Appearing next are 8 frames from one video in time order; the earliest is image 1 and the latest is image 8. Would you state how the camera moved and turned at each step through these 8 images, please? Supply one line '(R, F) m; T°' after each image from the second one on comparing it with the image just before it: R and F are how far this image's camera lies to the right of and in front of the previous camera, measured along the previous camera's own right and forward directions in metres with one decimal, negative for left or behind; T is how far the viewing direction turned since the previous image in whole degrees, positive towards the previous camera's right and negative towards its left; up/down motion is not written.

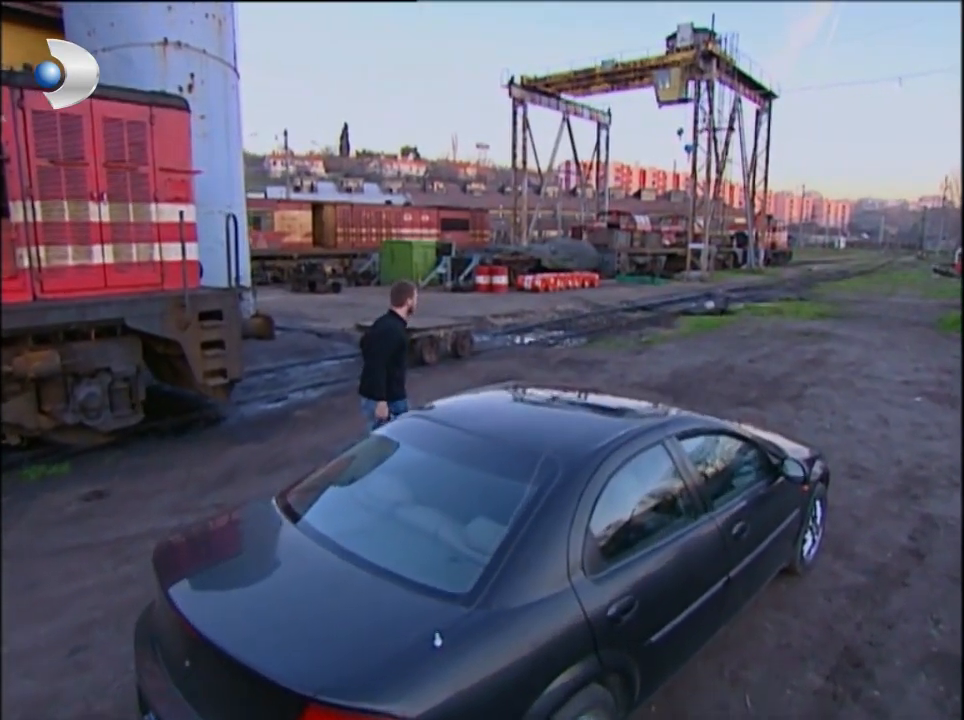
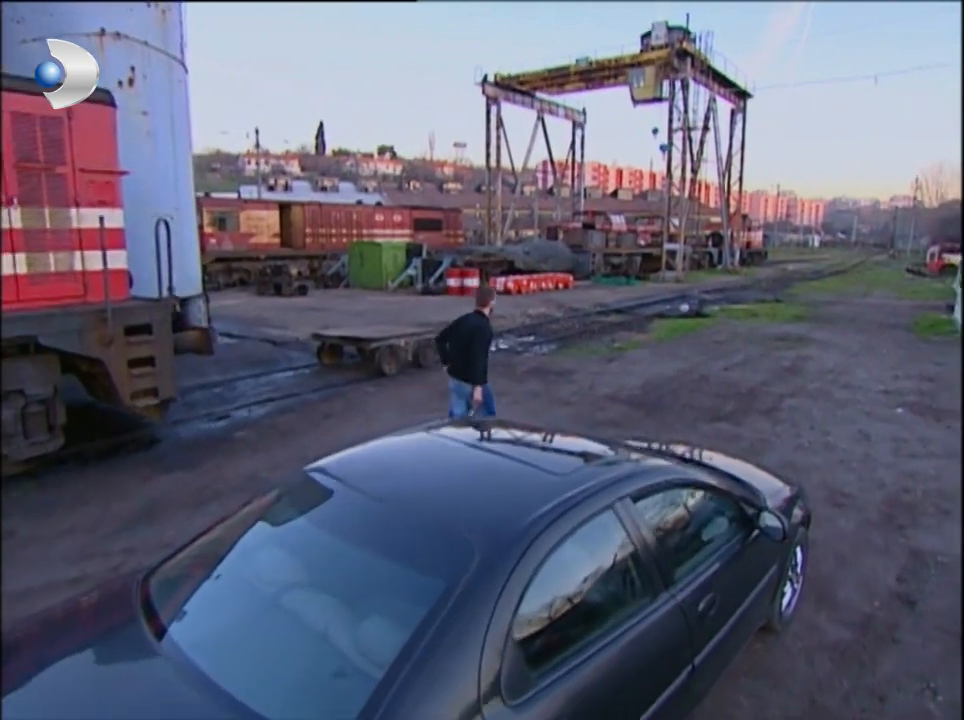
(+0.2, +0.6) m; +2°
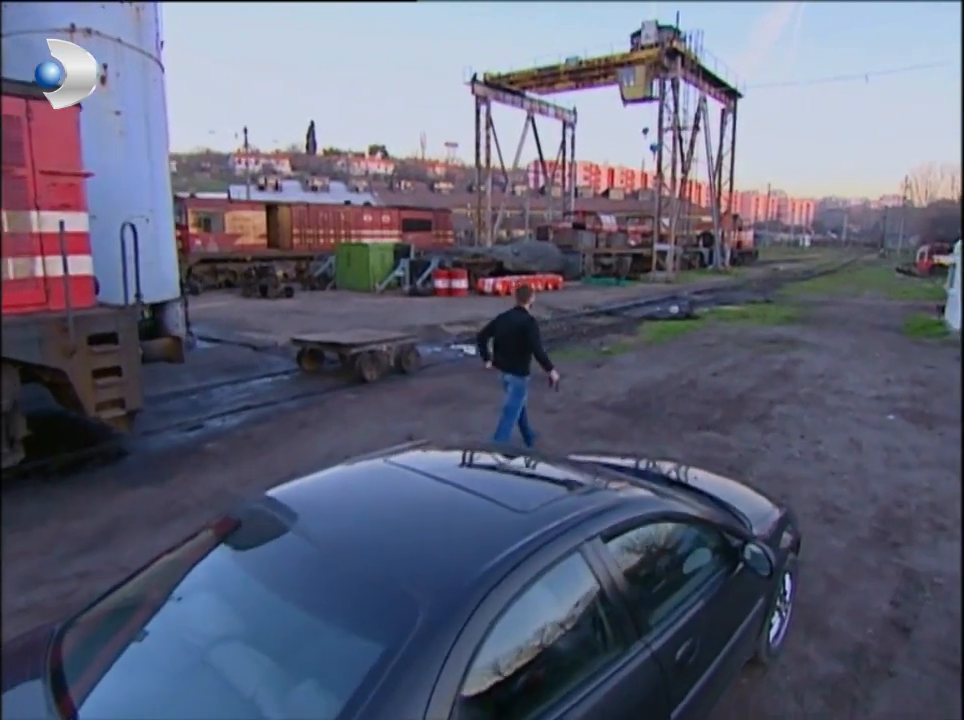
(+0.1, +0.2) m; +1°
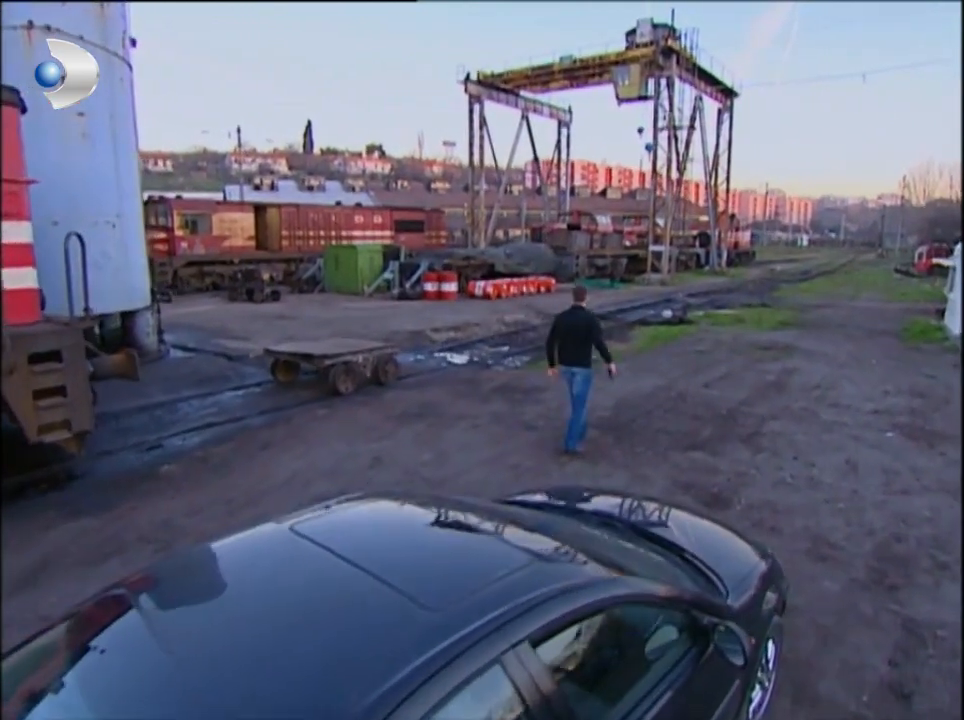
(+0.2, +0.4) m; 0°
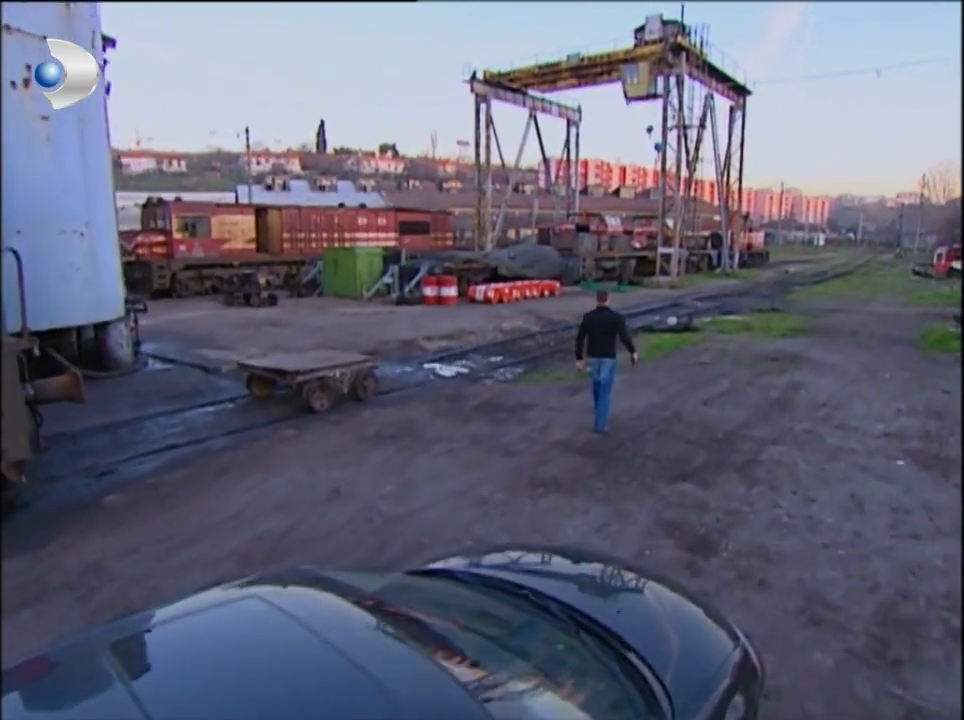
(+0.4, +0.6) m; -1°
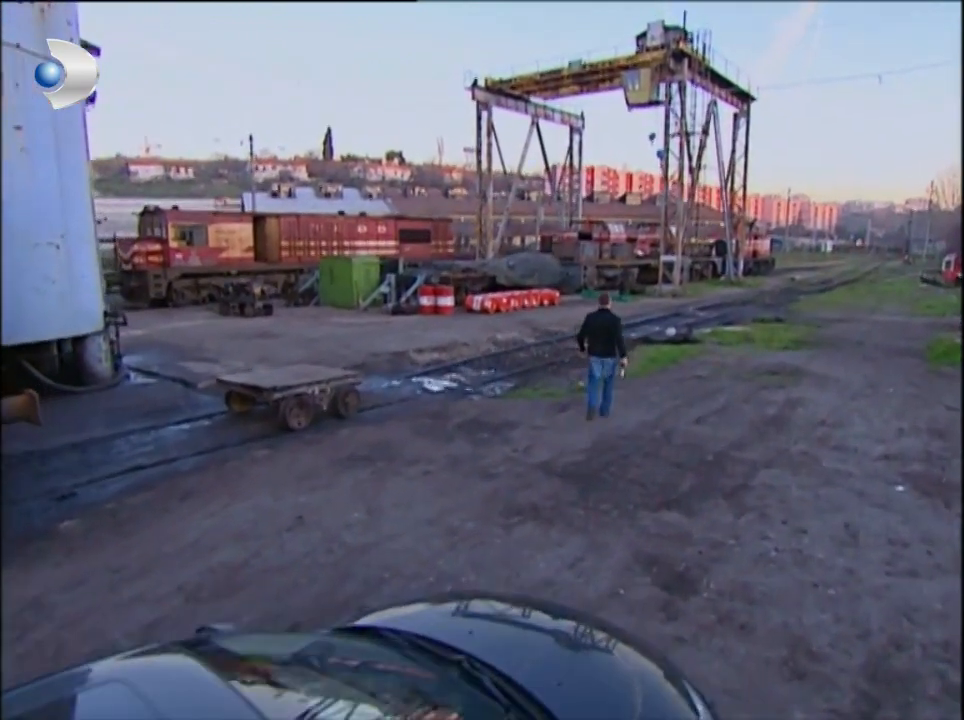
(+0.3, +0.3) m; -1°
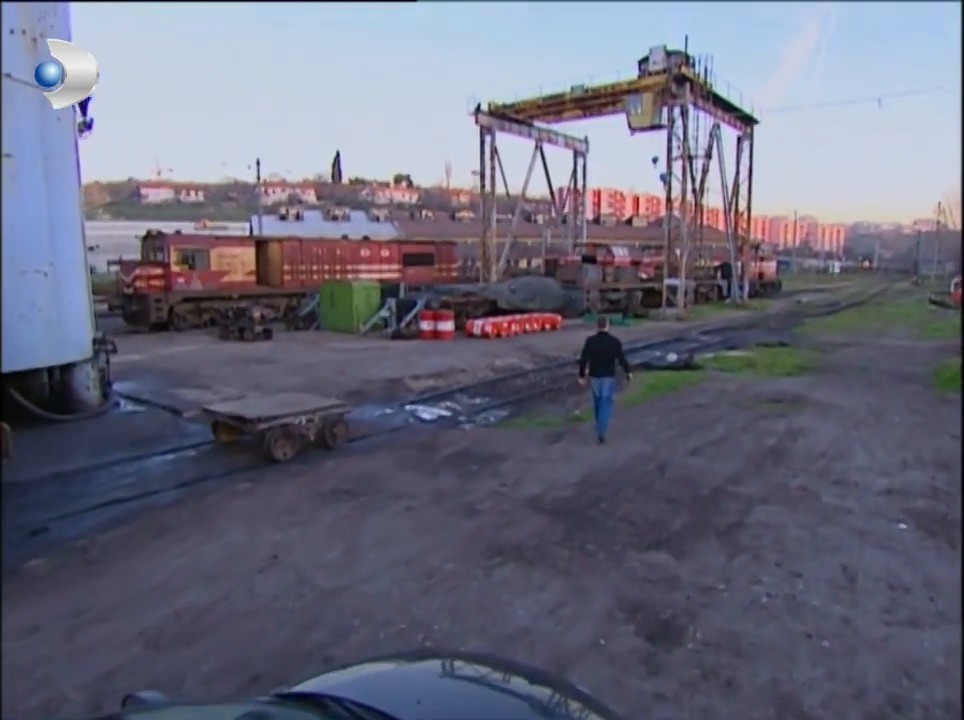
(+0.2, +0.2) m; -1°
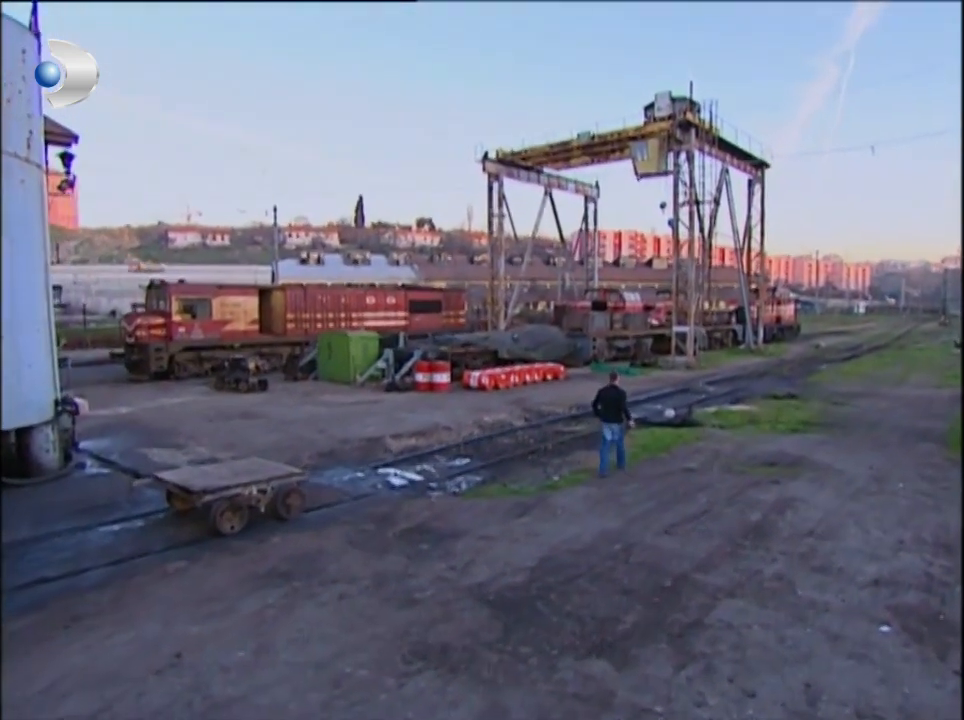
(+0.7, +0.5) m; -2°
